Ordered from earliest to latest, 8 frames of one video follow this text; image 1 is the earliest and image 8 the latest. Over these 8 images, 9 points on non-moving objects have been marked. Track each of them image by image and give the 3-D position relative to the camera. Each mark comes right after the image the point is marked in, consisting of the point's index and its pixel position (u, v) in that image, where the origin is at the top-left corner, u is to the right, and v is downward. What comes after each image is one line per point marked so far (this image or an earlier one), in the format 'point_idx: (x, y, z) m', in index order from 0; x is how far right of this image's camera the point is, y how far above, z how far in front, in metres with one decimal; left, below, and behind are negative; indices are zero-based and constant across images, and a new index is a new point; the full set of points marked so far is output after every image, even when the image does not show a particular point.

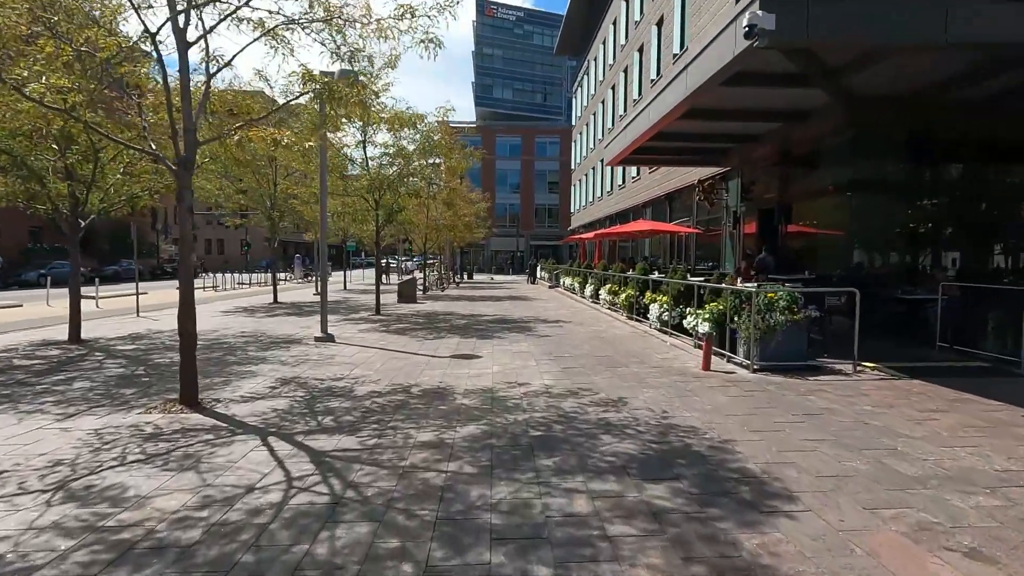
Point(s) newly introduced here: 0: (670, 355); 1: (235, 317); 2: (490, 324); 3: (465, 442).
0: (+2.8, -1.2, +9.7) m
1: (-8.9, -1.0, +17.4) m
2: (-0.6, -1.0, +14.9) m
3: (-0.4, -1.5, +5.1) m
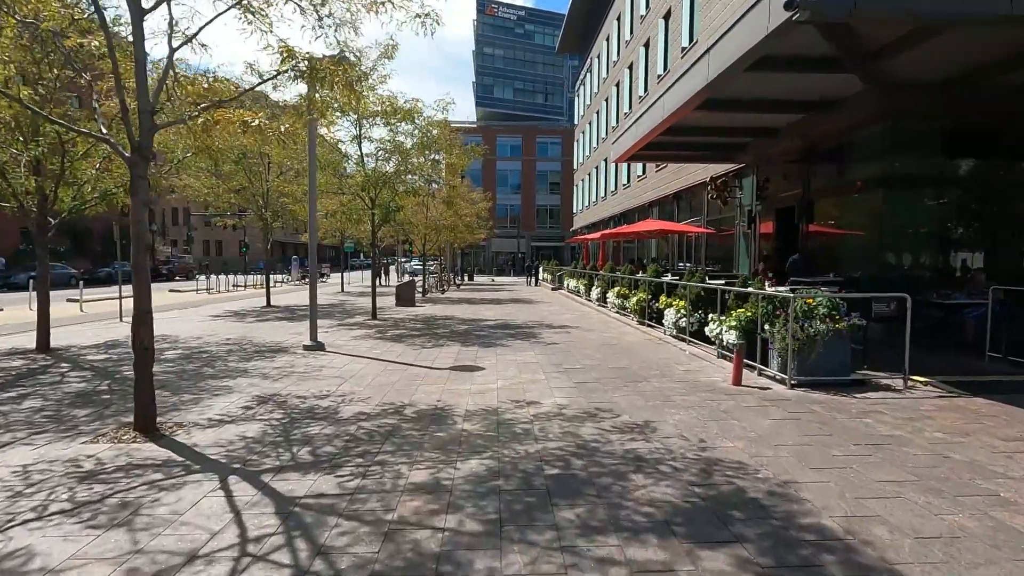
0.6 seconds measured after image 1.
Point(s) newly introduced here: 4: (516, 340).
0: (+2.9, -1.3, +8.8) m
1: (-8.8, -1.1, +16.5) m
2: (-0.5, -1.1, +14.0) m
3: (-0.3, -1.5, +4.2) m
4: (+0.1, -1.2, +12.2) m
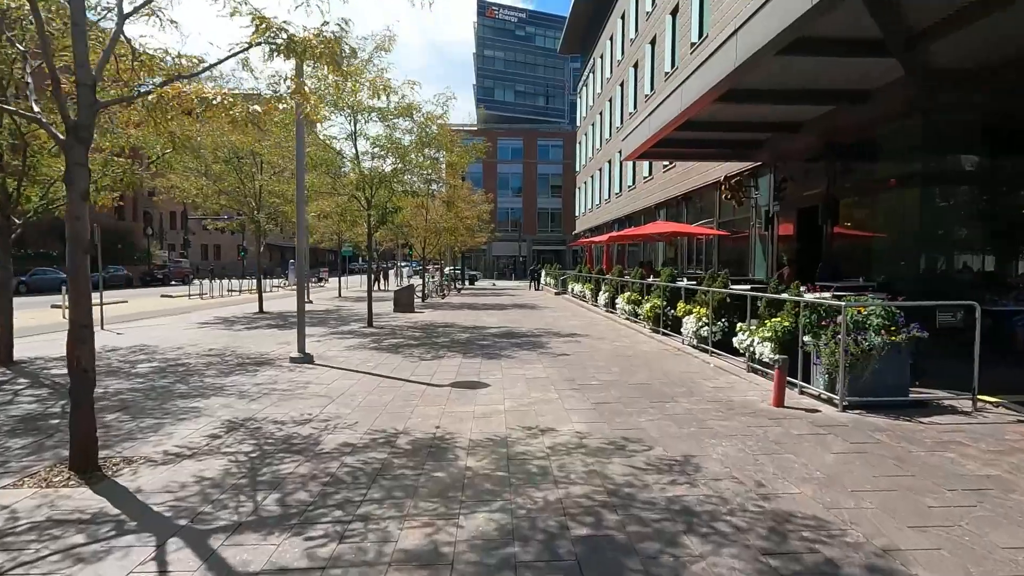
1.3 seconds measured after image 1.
0: (+3.0, -1.4, +7.8) m
1: (-8.7, -1.2, +15.6) m
2: (-0.3, -1.2, +13.0) m
3: (-0.2, -1.6, +3.3) m
4: (+0.2, -1.3, +11.2) m
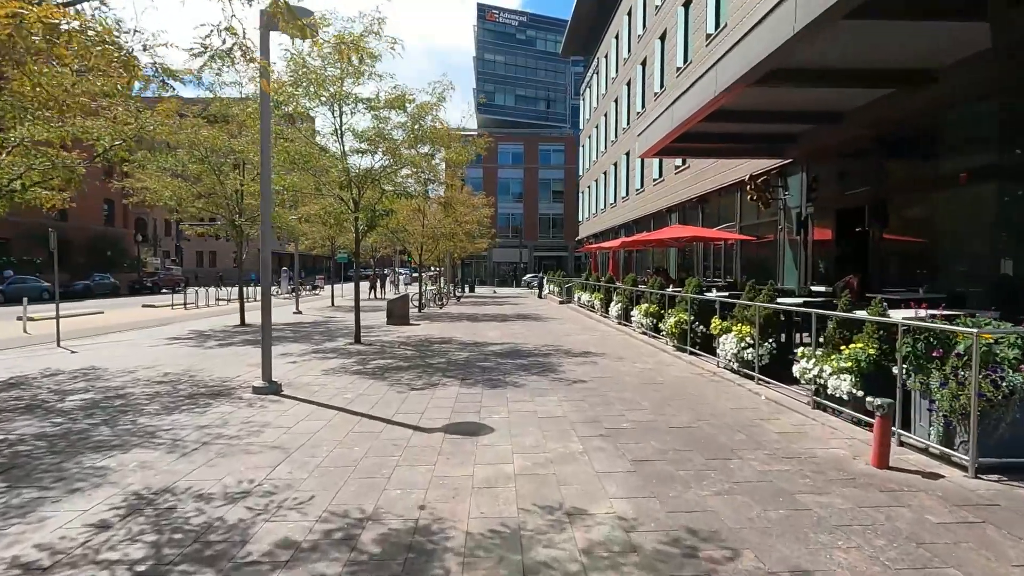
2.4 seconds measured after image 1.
0: (+3.2, -1.6, +6.1) m
1: (-8.6, -1.5, +13.9) m
2: (-0.2, -1.5, +11.4) m
3: (-0.1, -1.7, +1.6) m
4: (+0.3, -1.6, +9.6) m
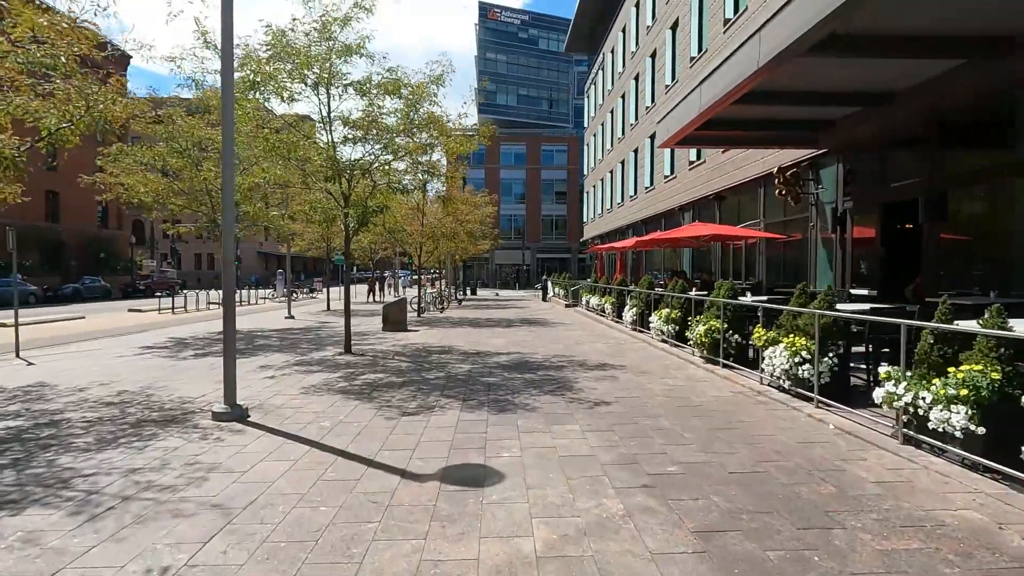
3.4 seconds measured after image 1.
0: (+3.3, -1.6, +4.7) m
1: (-8.4, -1.6, +12.6) m
2: (-0.1, -1.6, +10.0) m
3: (0.0, -1.8, +0.2) m
4: (+0.5, -1.6, +8.2) m
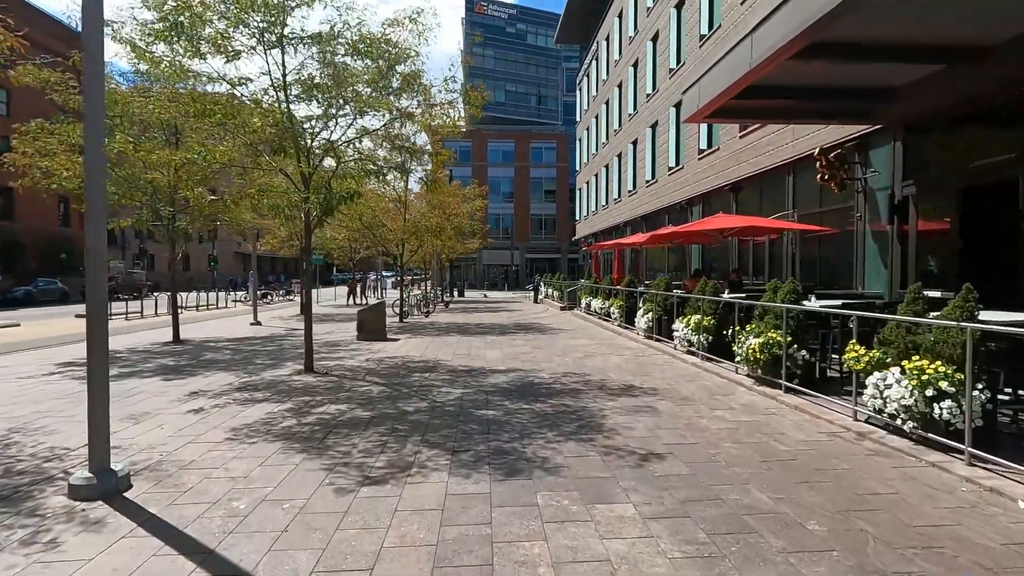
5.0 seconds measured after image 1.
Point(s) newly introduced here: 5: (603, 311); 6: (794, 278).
0: (+3.5, -1.6, +2.5) m
1: (-8.4, -1.7, +10.0) m
2: (0.0, -1.6, +7.6) m
3: (+0.3, -1.8, -2.1) m
4: (+0.6, -1.7, +5.9) m
5: (+3.1, -0.8, +18.7) m
6: (+7.9, +0.3, +15.2) m
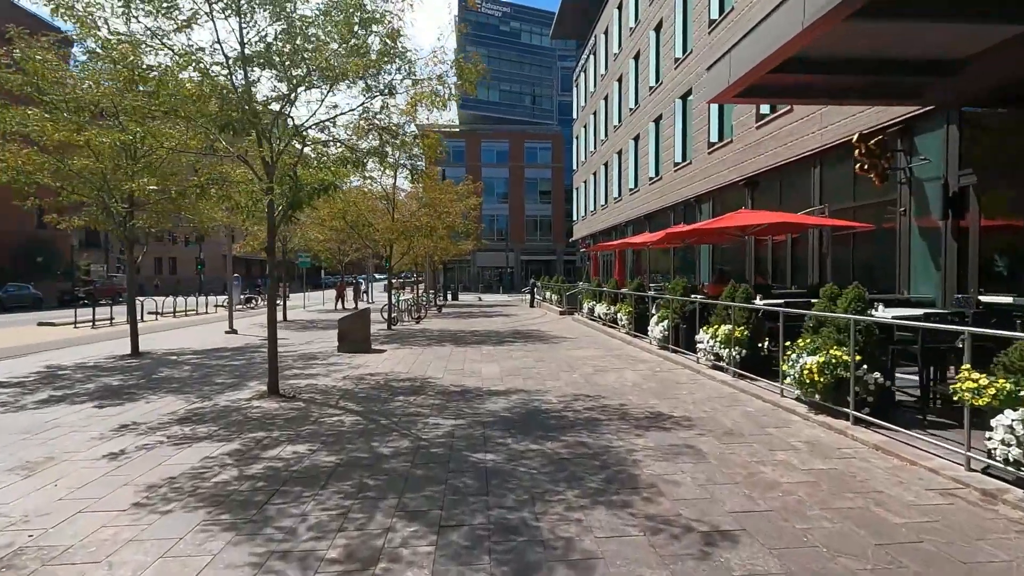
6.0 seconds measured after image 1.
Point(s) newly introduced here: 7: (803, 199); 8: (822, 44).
0: (+3.6, -1.7, +1.0) m
1: (-8.4, -1.9, +8.4) m
2: (0.0, -1.7, +6.1) m
3: (+0.4, -1.9, -3.7) m
4: (+0.6, -1.8, +4.3) m
5: (+3.1, -0.9, +17.2) m
6: (+7.9, +0.2, +13.8) m
7: (+7.9, +2.4, +14.8) m
8: (+4.8, +3.7, +8.4) m
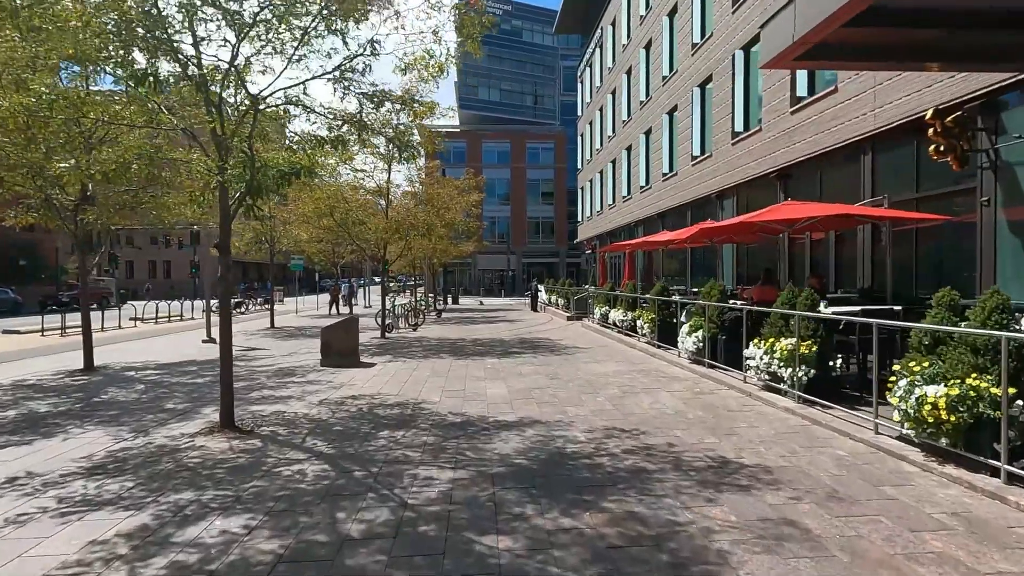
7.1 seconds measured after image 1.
0: (+3.7, -1.7, -0.8) m
1: (-8.2, -1.9, +6.6) m
2: (+0.2, -1.8, +4.3) m
3: (+0.6, -1.9, -5.5) m
4: (+0.8, -1.8, +2.5) m
5: (+3.2, -1.0, +15.4) m
6: (+8.1, +0.1, +12.0) m
7: (+8.1, +2.3, +13.0) m
8: (+5.0, +3.7, +6.7) m
